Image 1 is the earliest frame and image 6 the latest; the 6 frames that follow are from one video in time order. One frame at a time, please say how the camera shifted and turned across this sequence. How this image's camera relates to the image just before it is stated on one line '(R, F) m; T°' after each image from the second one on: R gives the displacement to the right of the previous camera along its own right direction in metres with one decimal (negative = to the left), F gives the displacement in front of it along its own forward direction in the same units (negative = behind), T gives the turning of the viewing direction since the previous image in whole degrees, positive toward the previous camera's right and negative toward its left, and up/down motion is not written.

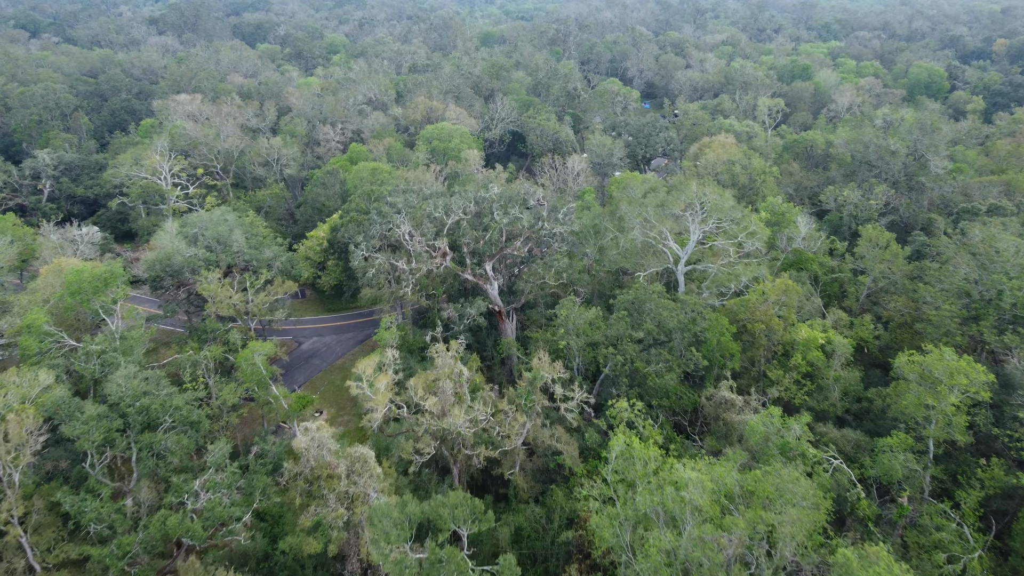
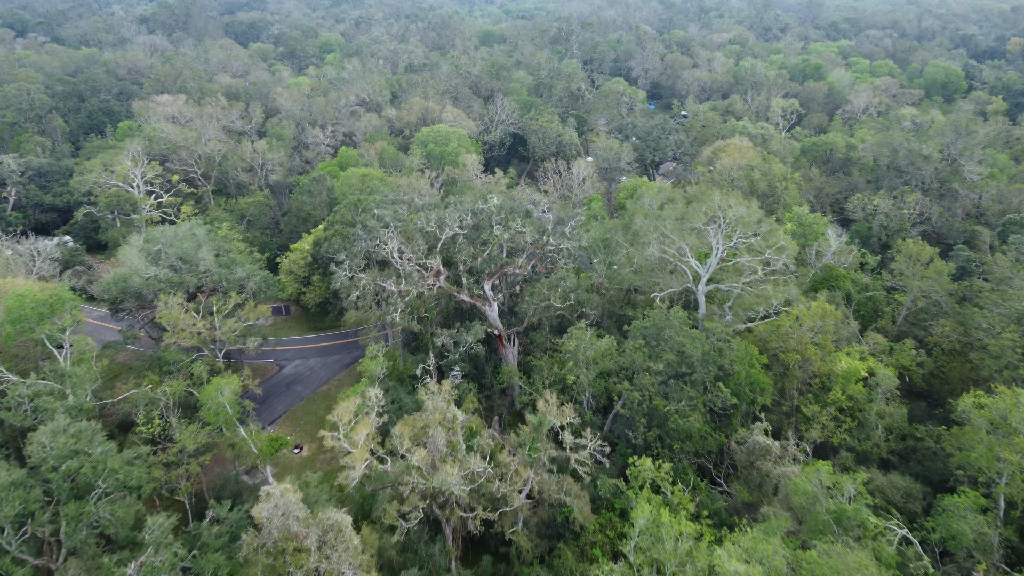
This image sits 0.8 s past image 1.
(0.0, +3.1) m; 0°
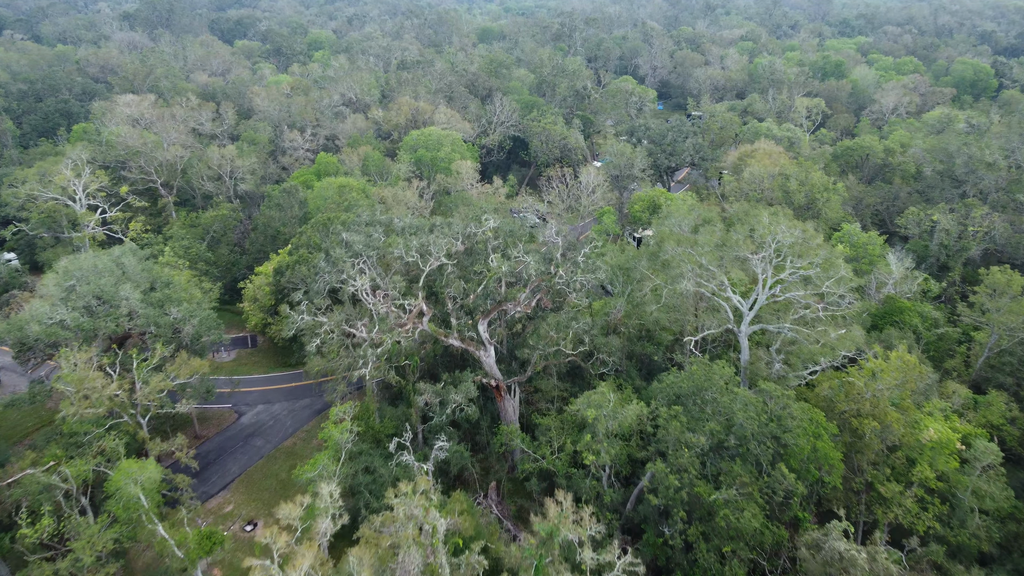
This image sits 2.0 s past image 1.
(0.0, +5.1) m; 0°
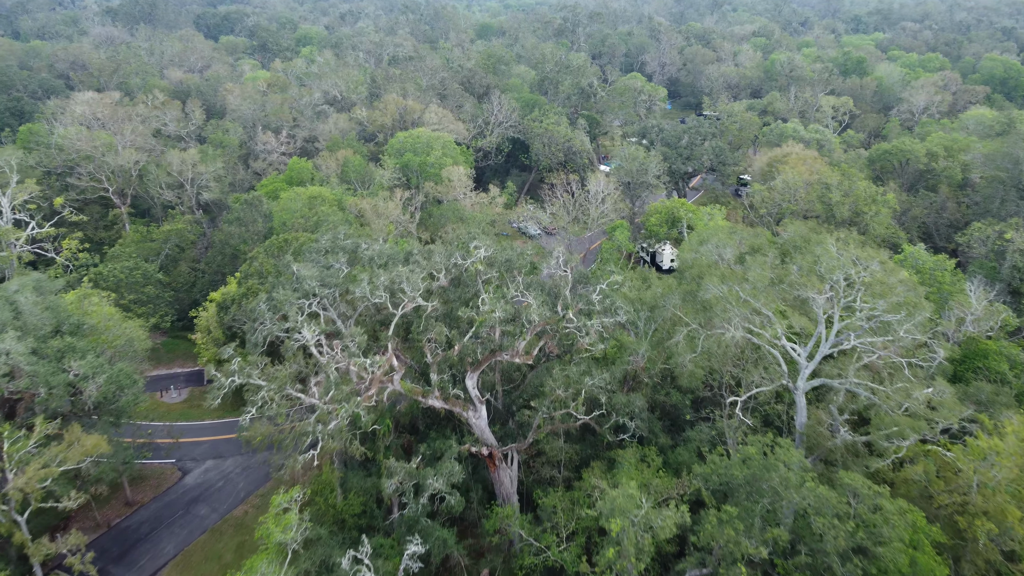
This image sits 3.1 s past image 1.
(+0.1, +4.7) m; 0°
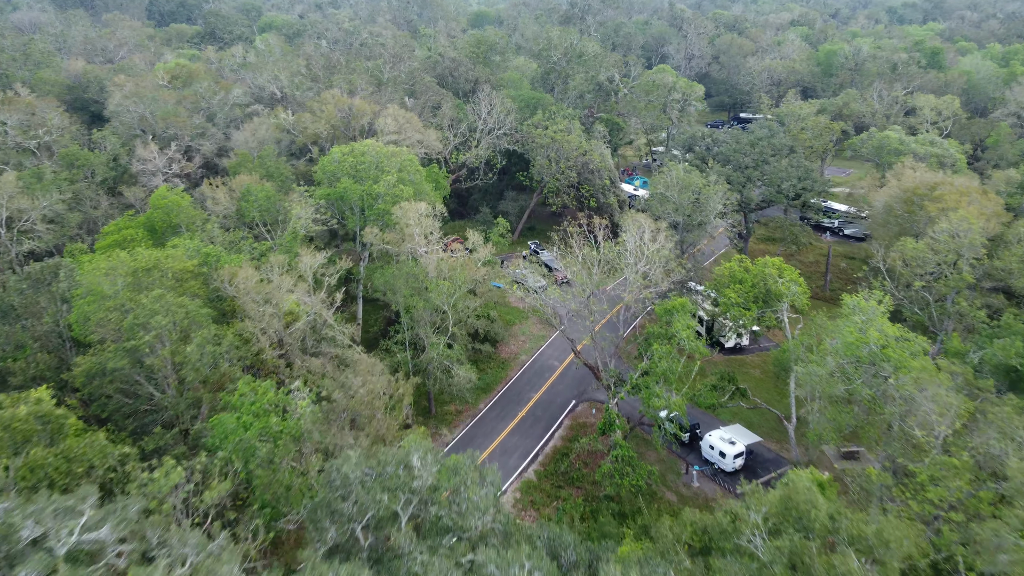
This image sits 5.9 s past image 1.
(+0.3, +12.7) m; 0°
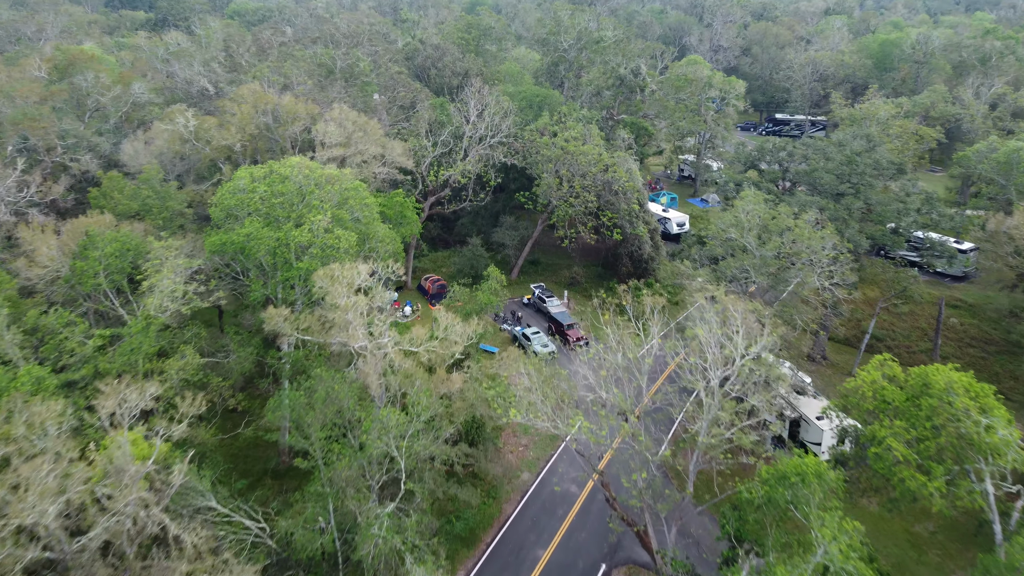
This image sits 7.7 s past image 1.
(+0.1, +8.6) m; 0°
